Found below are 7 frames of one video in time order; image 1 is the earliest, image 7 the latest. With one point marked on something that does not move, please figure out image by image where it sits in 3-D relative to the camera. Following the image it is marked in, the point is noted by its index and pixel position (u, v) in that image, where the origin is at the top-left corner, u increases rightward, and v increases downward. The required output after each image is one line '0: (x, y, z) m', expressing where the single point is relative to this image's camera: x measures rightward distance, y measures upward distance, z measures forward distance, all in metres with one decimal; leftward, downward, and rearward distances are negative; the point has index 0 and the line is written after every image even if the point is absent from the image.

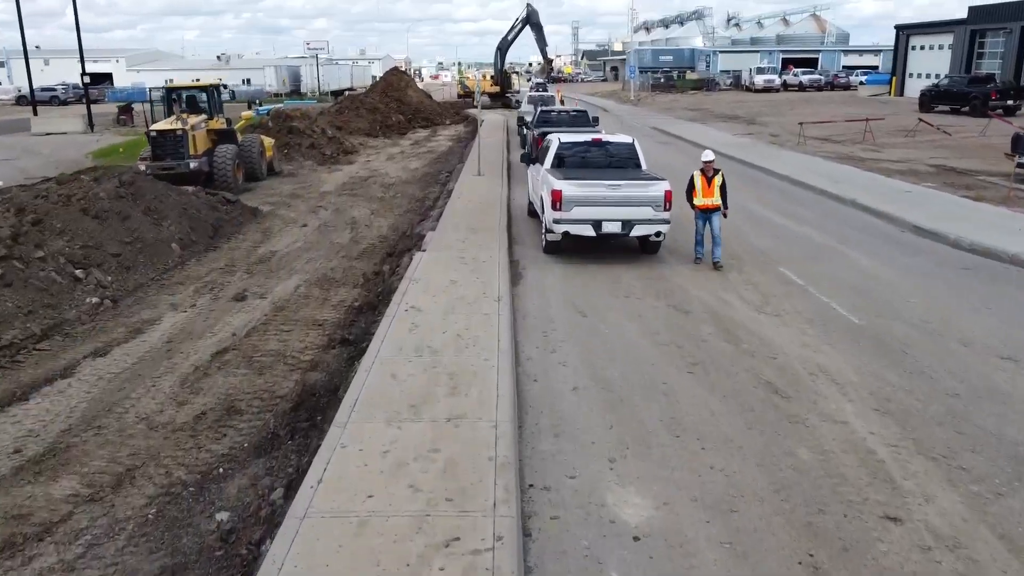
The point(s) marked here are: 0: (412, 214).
0: (-2.0, +1.4, +15.9) m
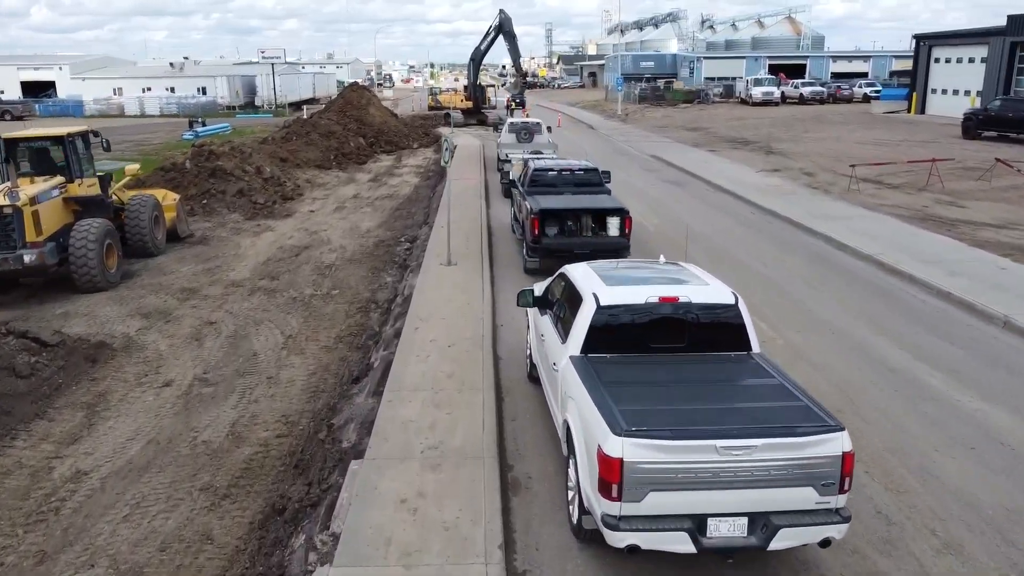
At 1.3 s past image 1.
0: (-2.1, -0.8, +10.4) m
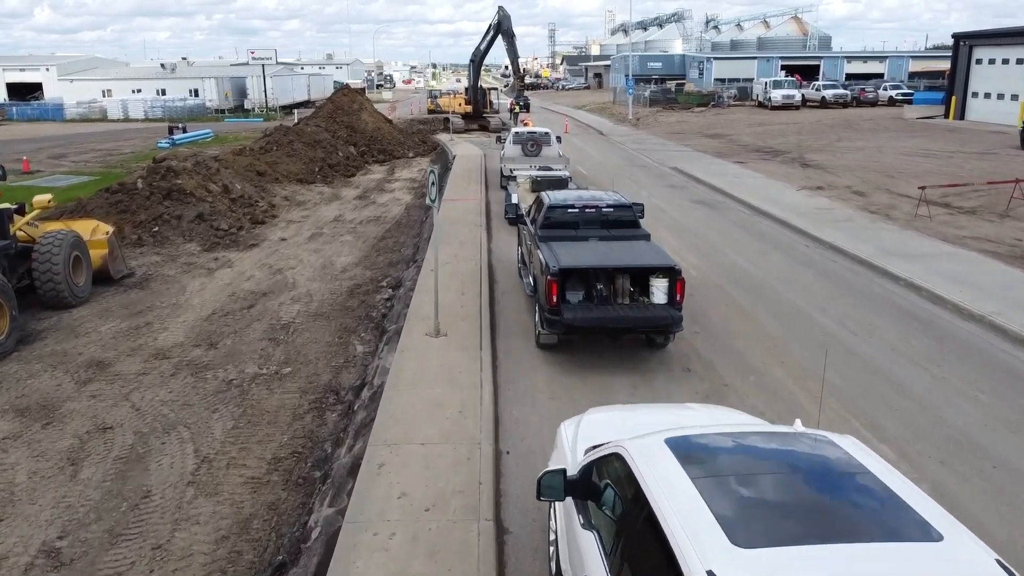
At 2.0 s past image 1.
0: (-2.1, -1.7, +7.1) m
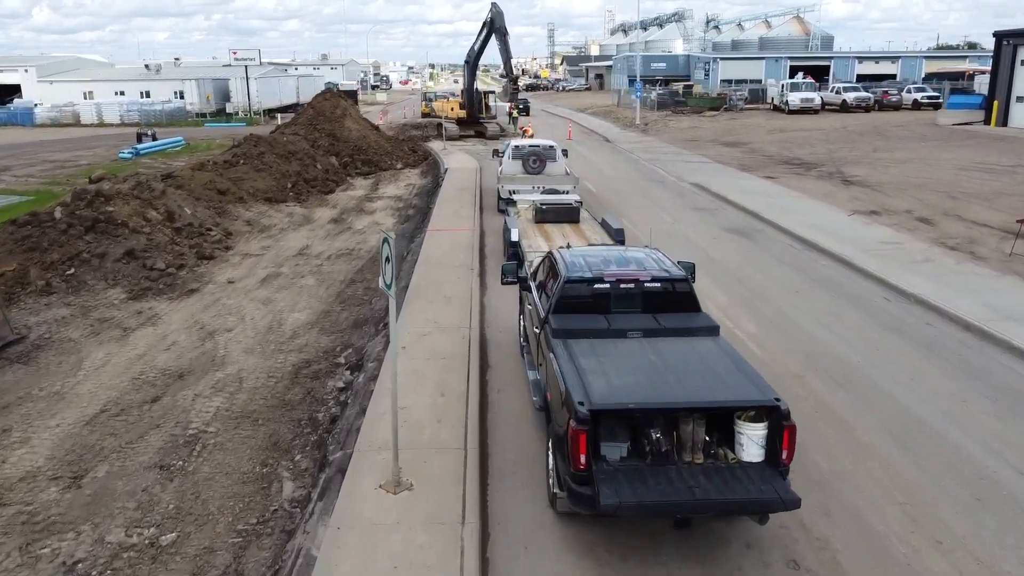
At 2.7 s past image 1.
0: (-2.1, -2.8, +3.7) m
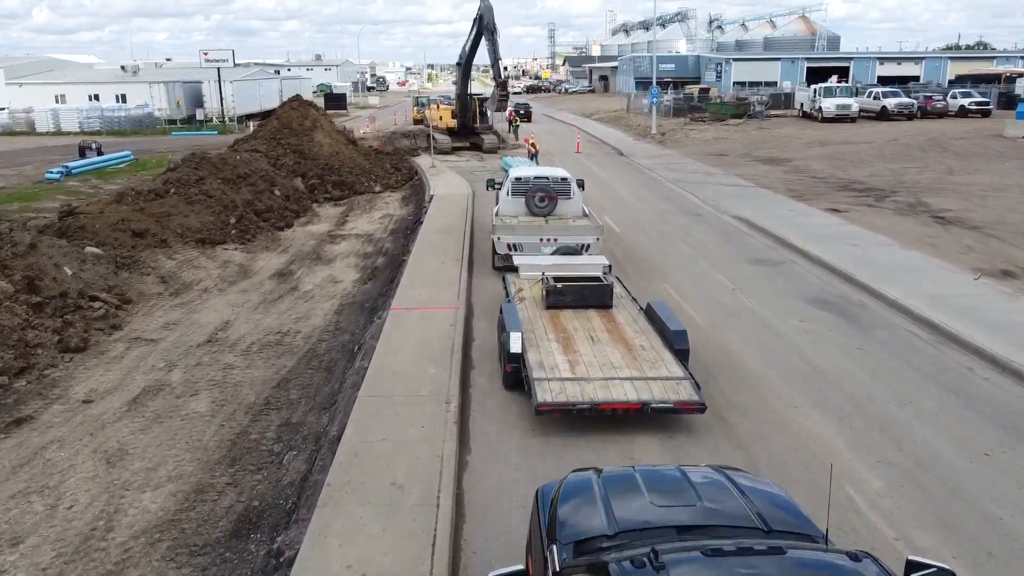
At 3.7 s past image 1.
0: (-2.1, -4.3, -1.6) m
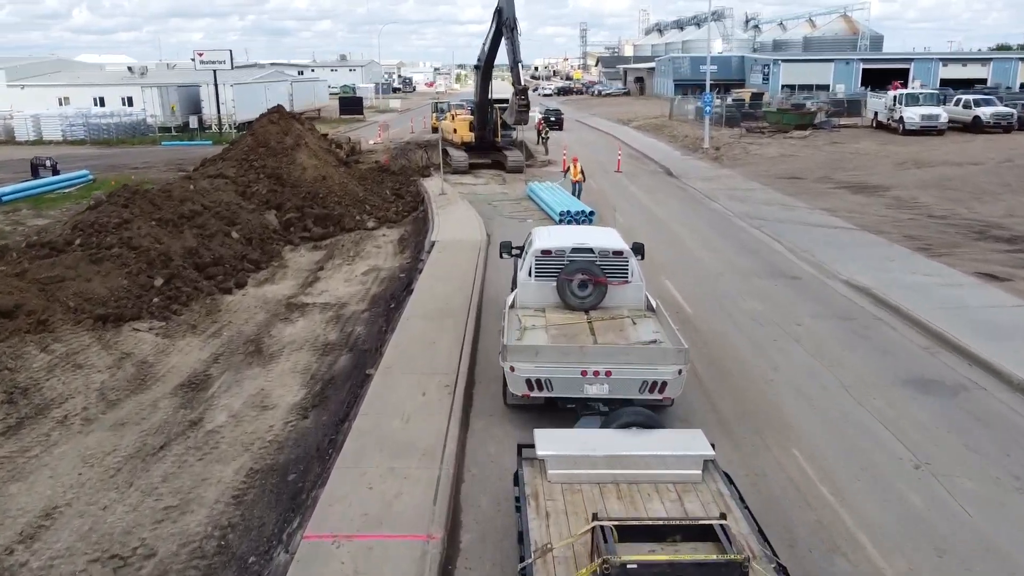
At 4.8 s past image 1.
0: (-2.4, -6.0, -7.2) m
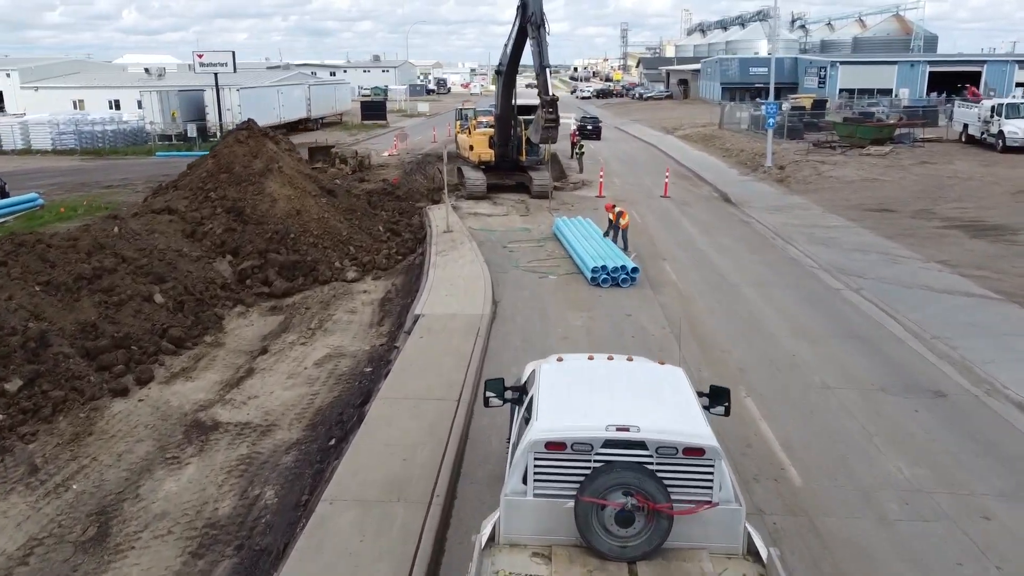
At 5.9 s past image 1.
0: (-3.5, -7.5, -12.0) m
